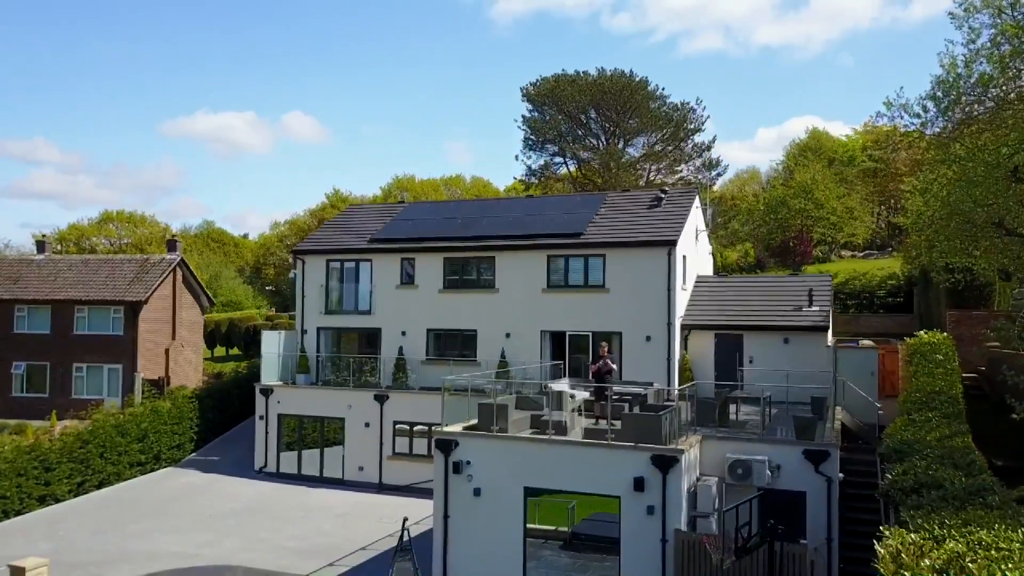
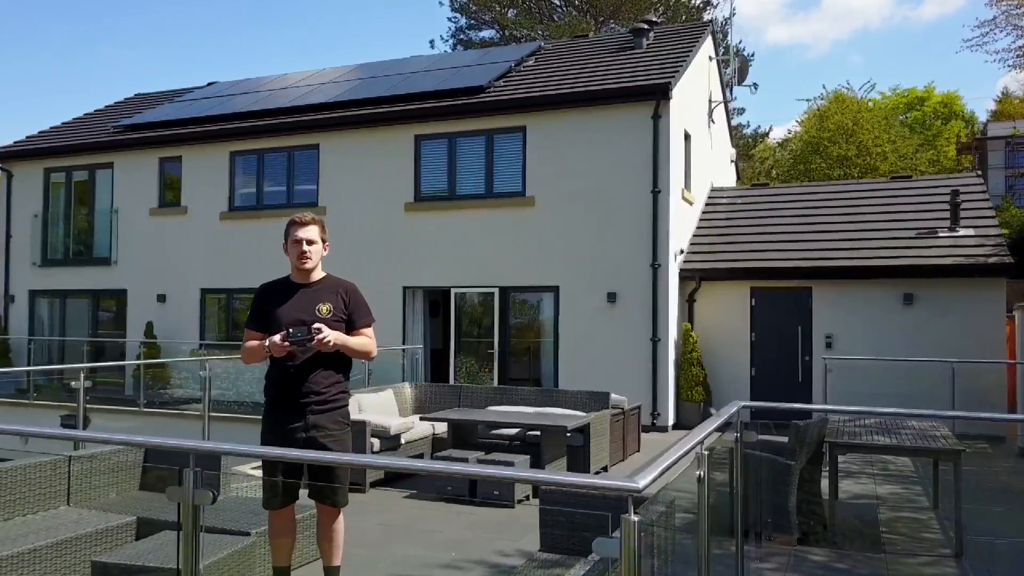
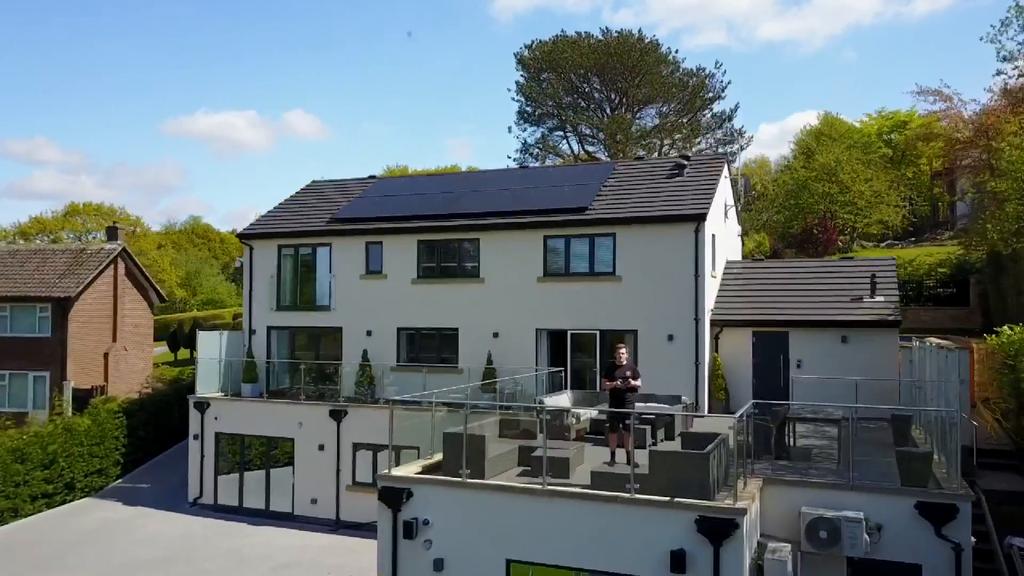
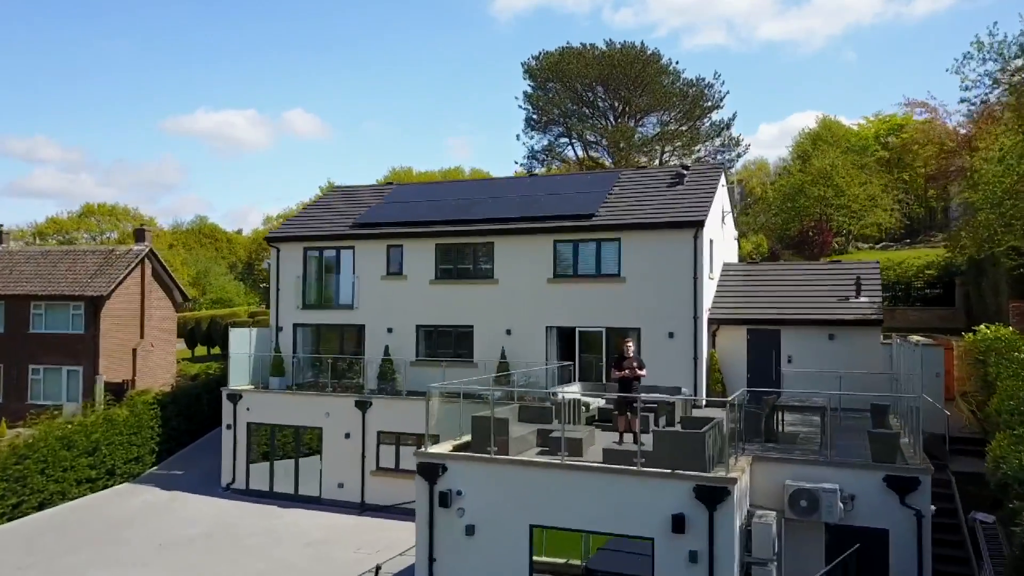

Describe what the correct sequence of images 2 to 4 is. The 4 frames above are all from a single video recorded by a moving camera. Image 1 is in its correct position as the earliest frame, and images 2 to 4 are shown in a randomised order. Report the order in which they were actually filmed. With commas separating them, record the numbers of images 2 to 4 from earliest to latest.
4, 3, 2
